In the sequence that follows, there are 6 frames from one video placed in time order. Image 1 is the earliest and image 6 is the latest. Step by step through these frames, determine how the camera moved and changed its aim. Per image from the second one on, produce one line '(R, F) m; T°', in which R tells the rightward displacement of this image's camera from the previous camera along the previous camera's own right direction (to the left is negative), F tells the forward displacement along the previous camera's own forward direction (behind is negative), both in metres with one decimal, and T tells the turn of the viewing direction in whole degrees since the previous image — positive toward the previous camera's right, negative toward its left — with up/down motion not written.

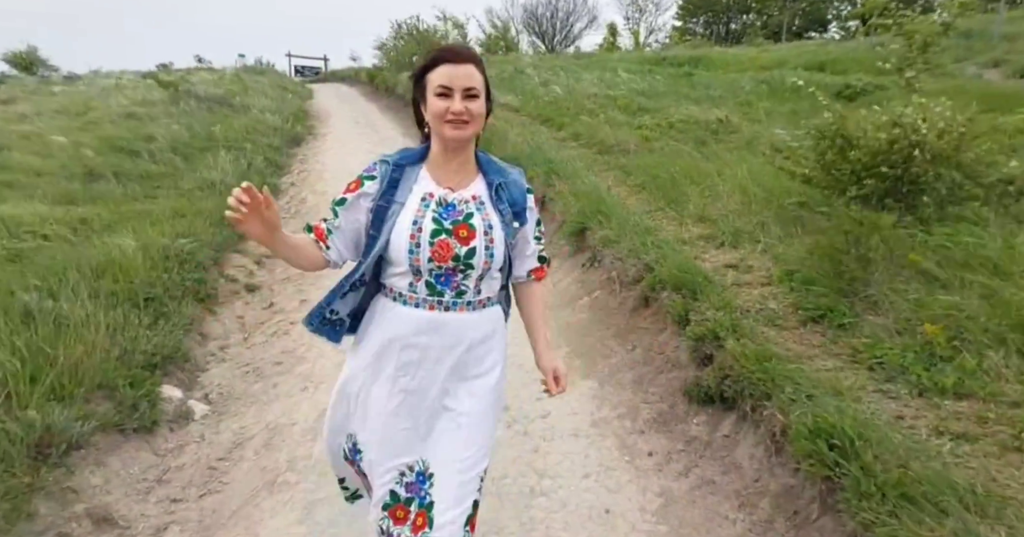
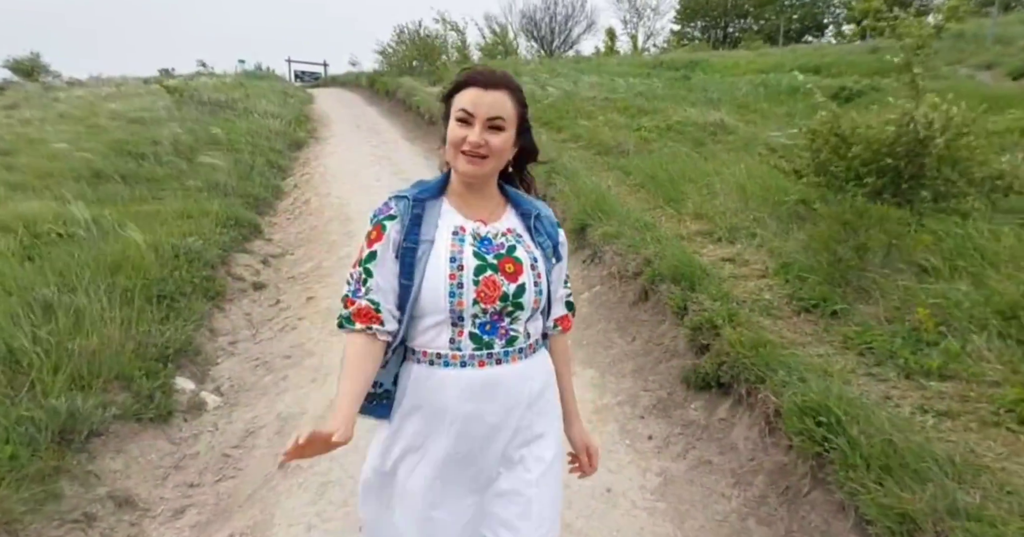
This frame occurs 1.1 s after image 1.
(0.0, -0.1) m; 0°
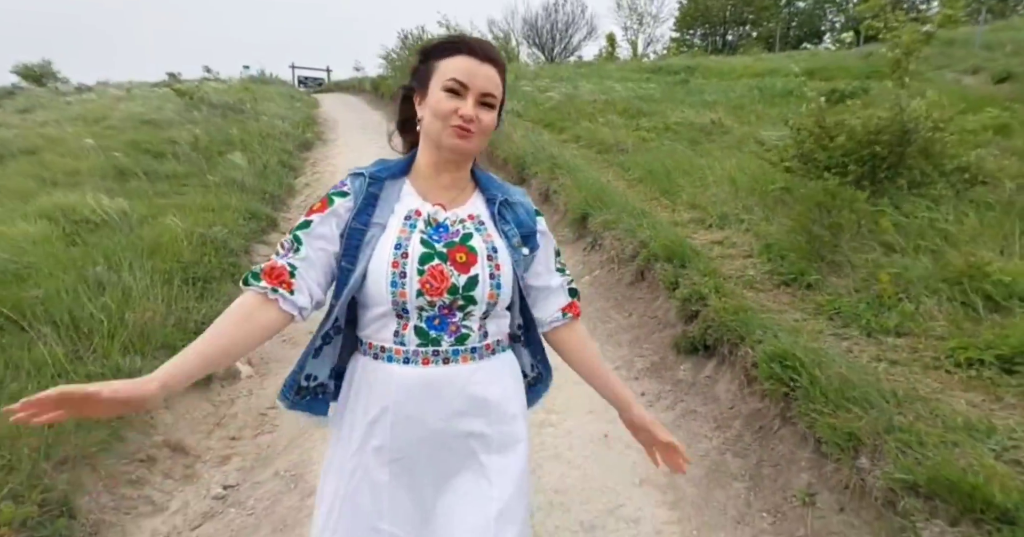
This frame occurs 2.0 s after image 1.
(-0.1, -0.4) m; 0°
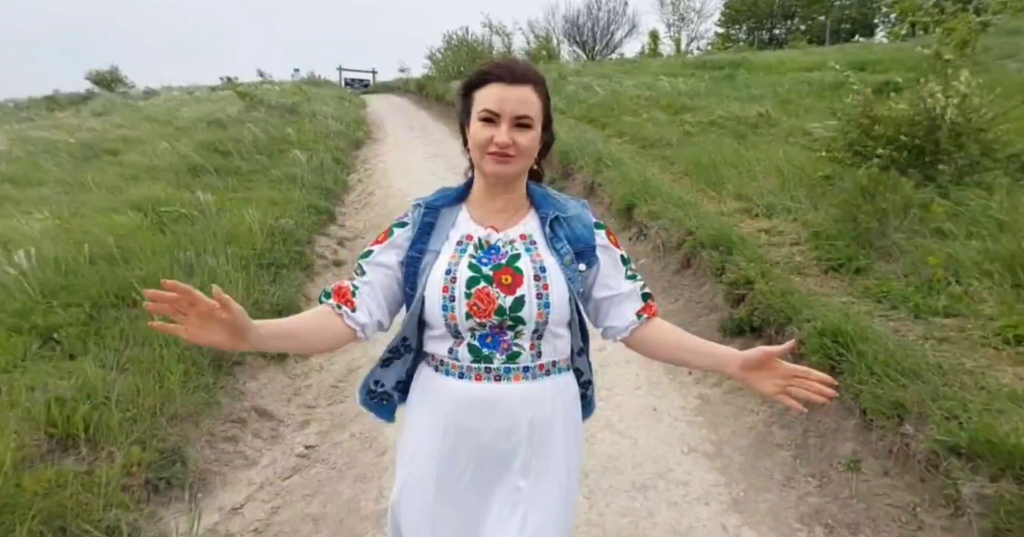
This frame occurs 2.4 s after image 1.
(-0.1, -0.2) m; -4°
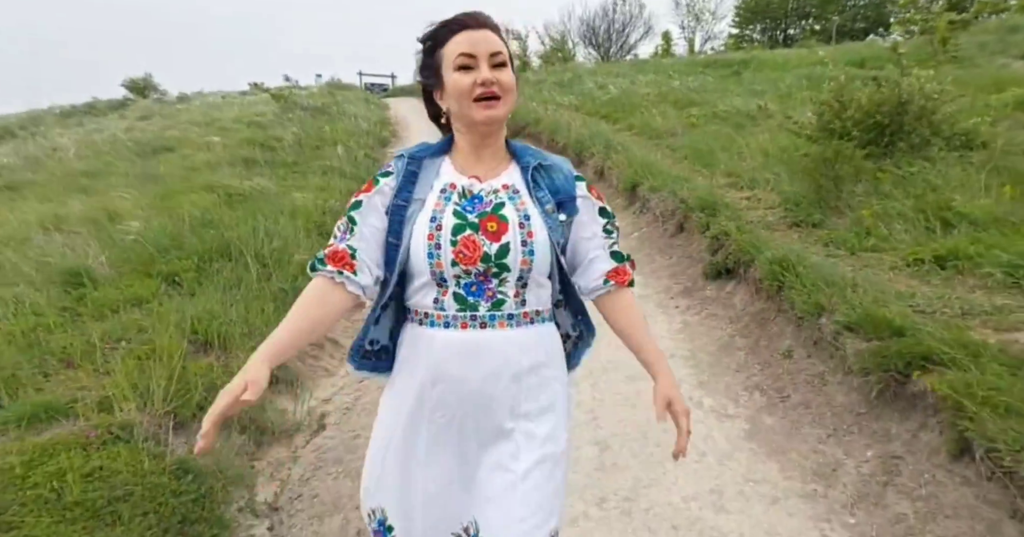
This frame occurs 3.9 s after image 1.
(0.0, -1.0) m; -2°
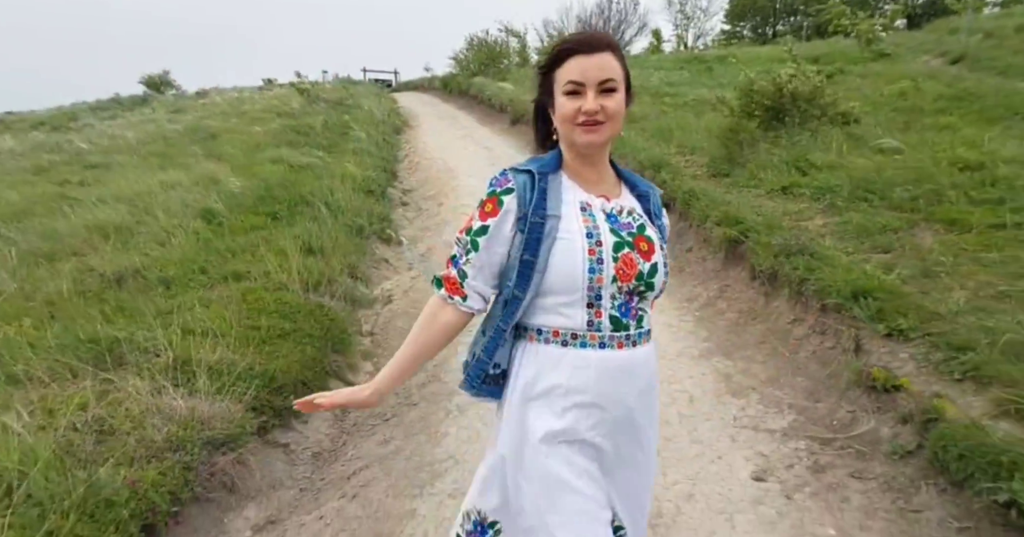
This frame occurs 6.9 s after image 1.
(0.0, -2.1) m; 0°
